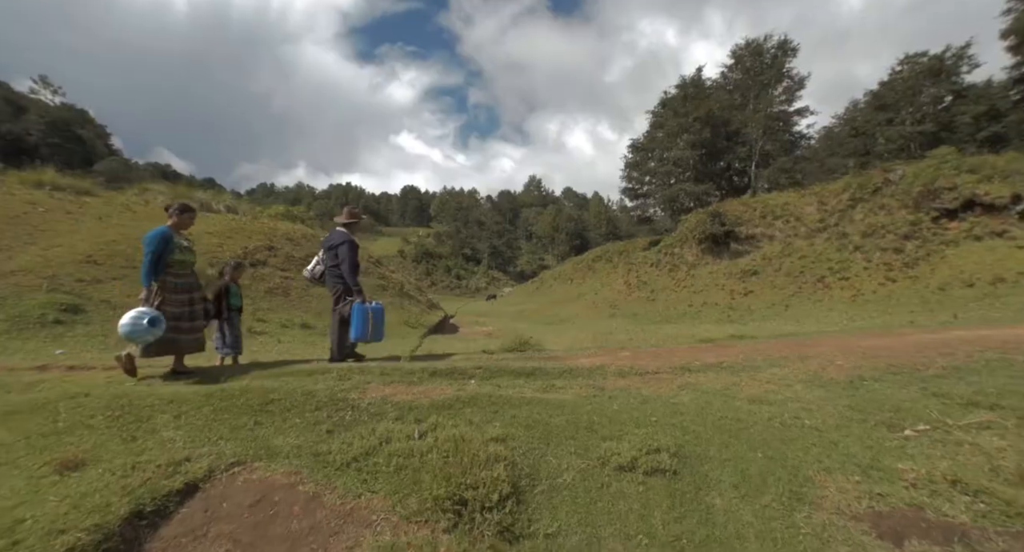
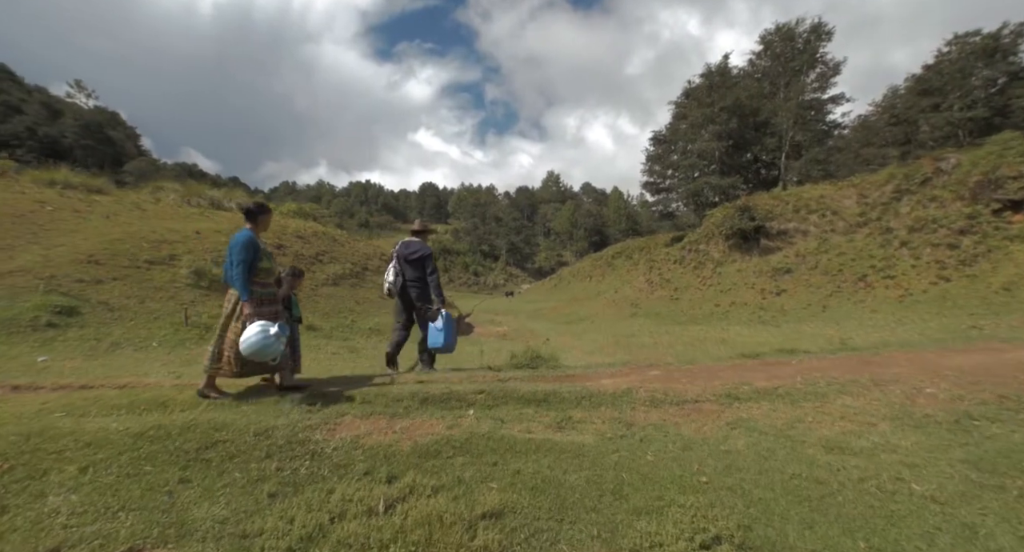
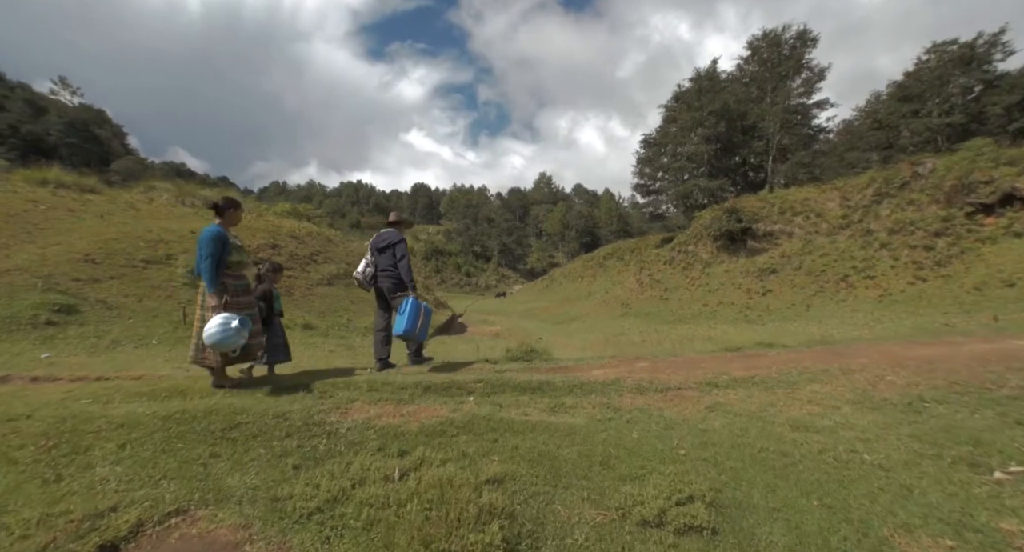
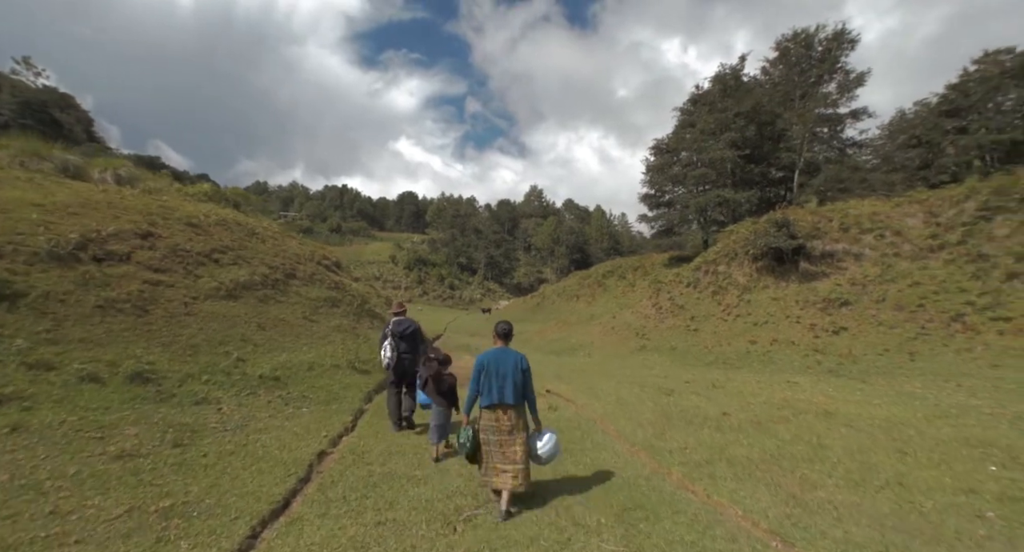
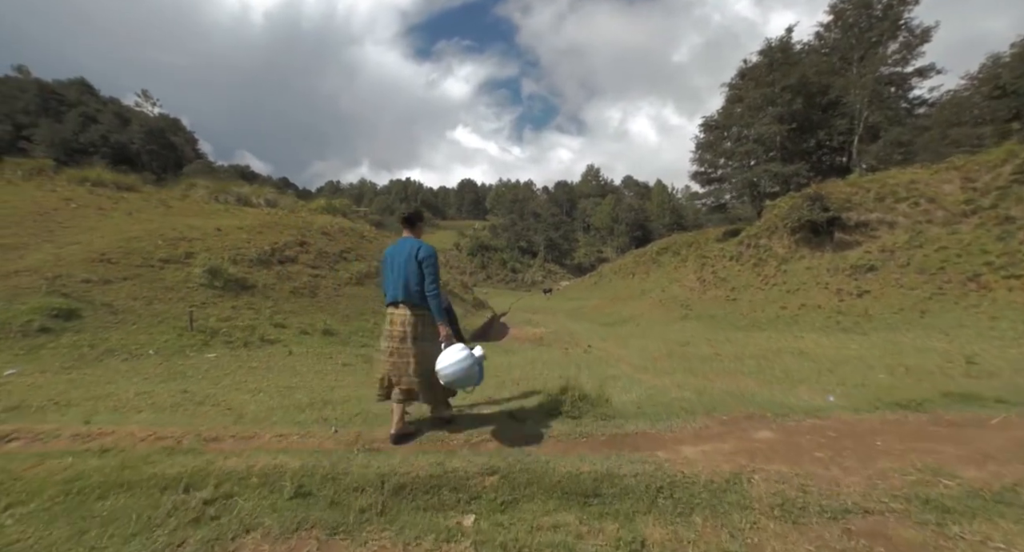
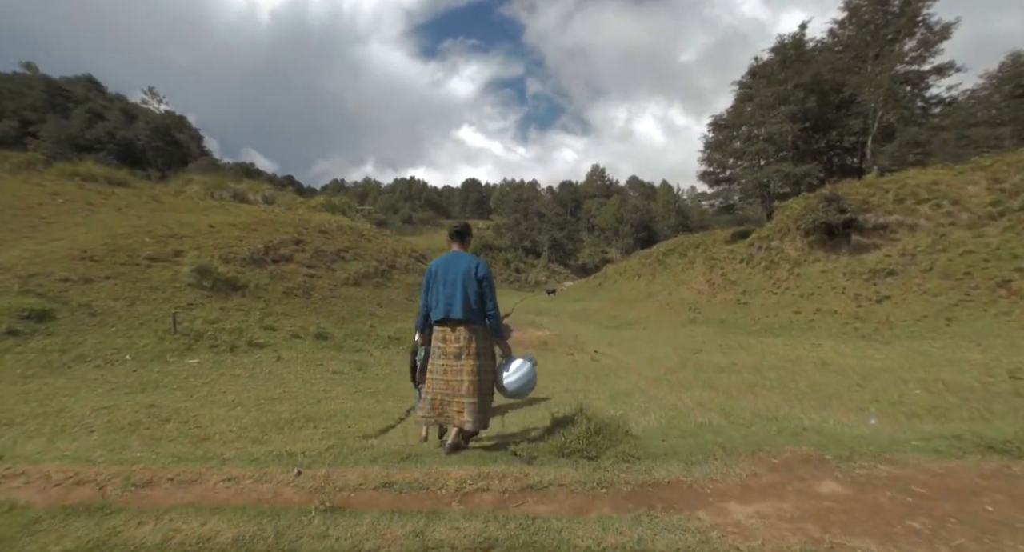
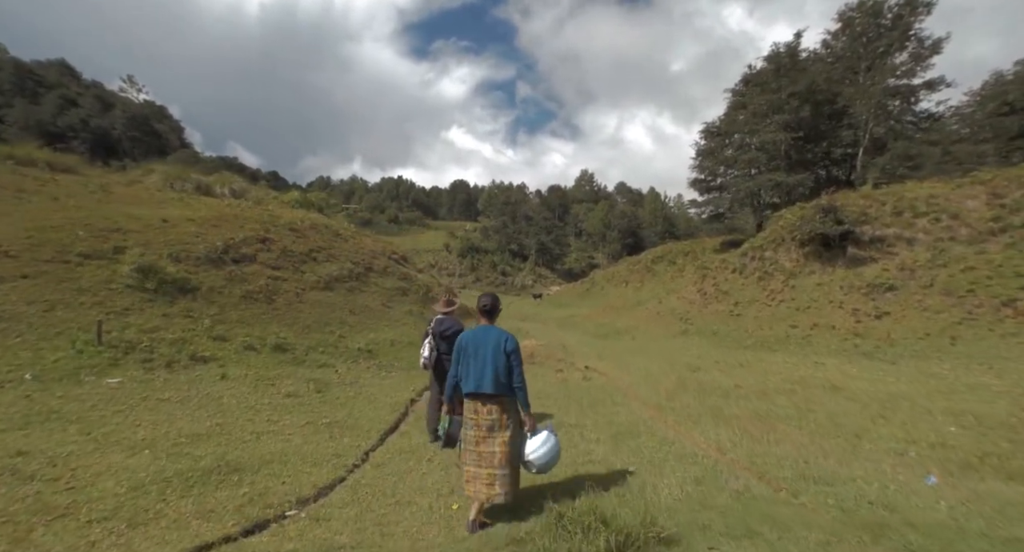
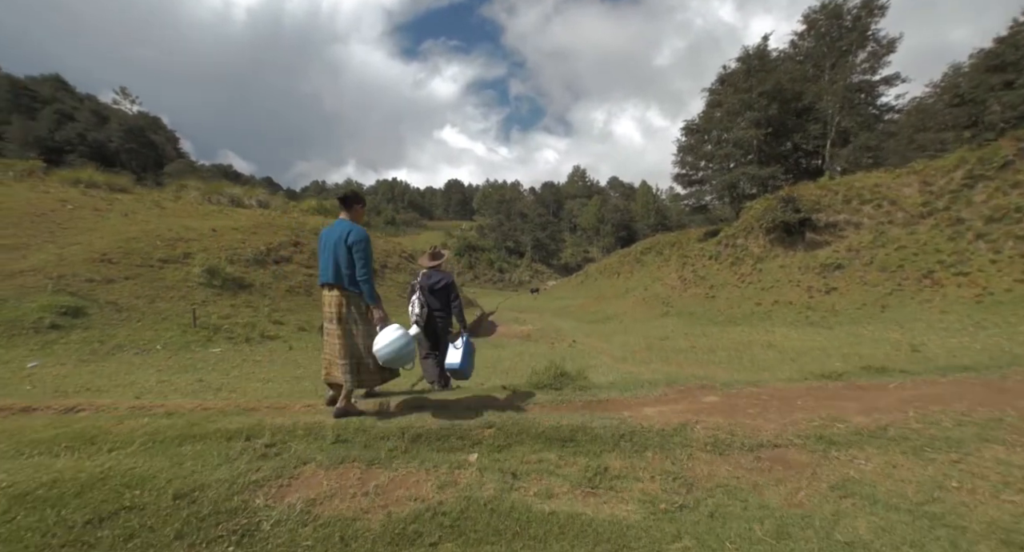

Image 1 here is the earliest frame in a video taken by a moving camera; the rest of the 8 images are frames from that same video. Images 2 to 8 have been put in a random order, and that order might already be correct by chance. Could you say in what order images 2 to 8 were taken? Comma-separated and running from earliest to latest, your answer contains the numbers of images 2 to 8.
3, 2, 8, 5, 6, 7, 4
